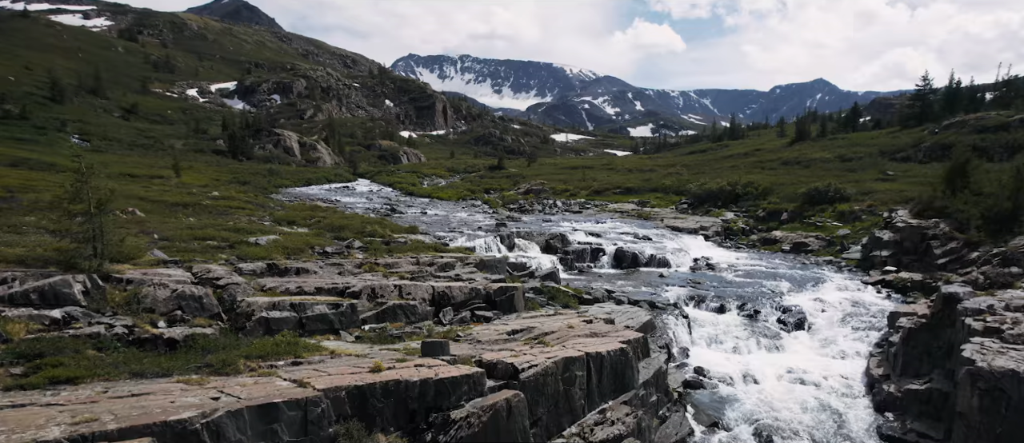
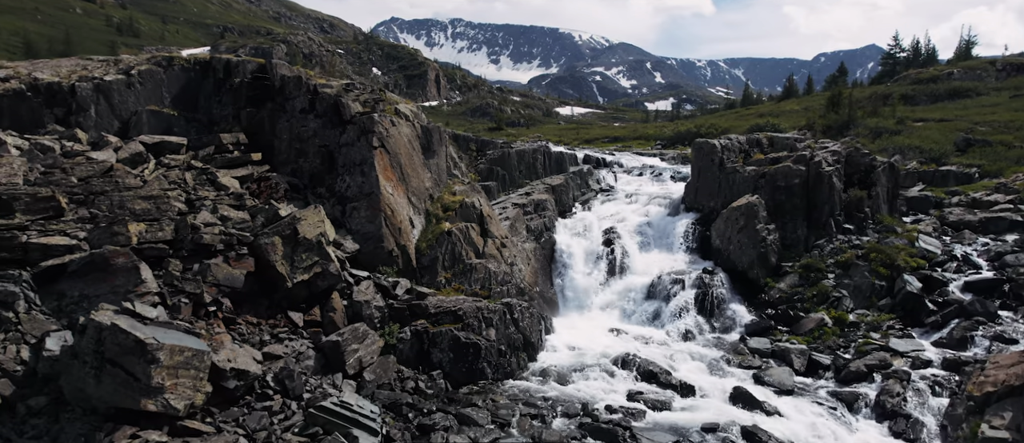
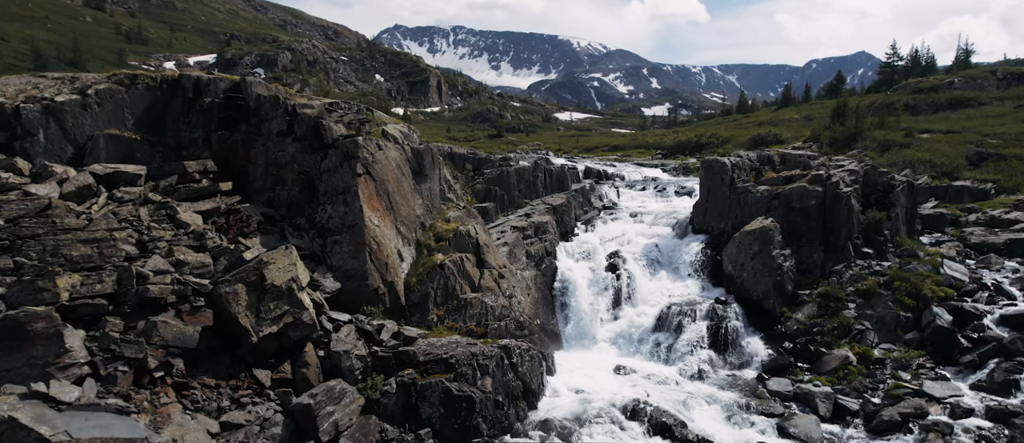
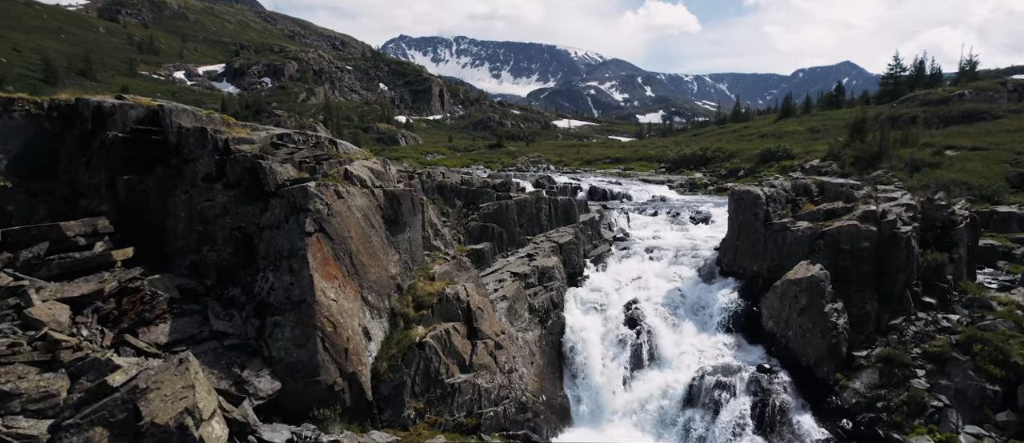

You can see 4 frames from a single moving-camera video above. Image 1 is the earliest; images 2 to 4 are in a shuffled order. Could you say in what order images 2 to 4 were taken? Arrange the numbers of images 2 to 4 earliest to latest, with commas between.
4, 3, 2
